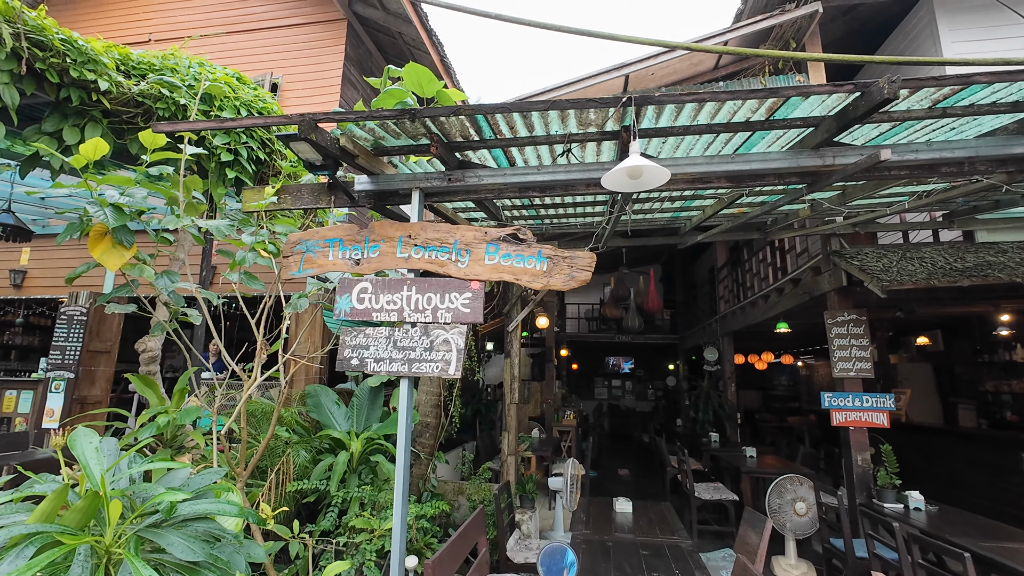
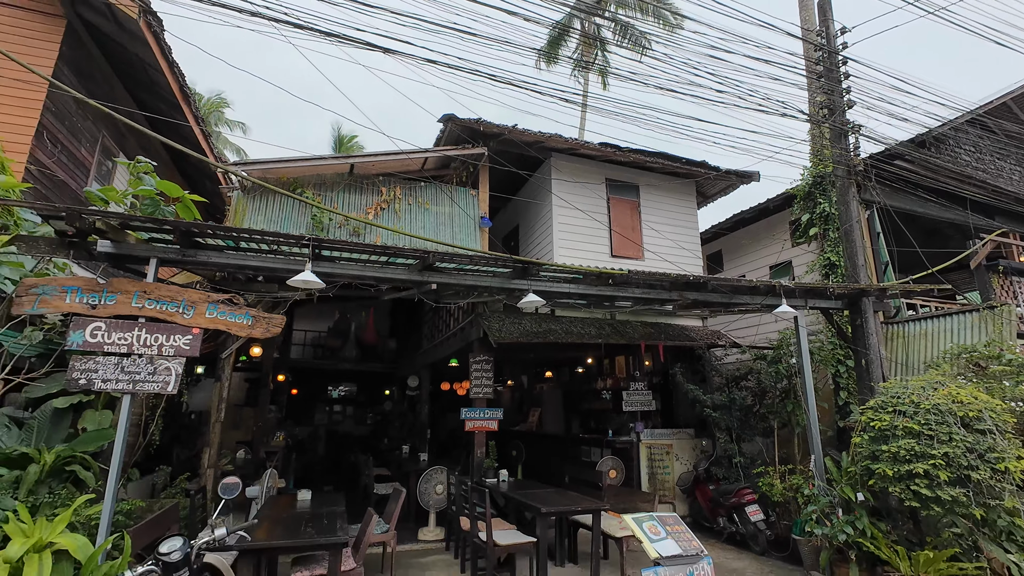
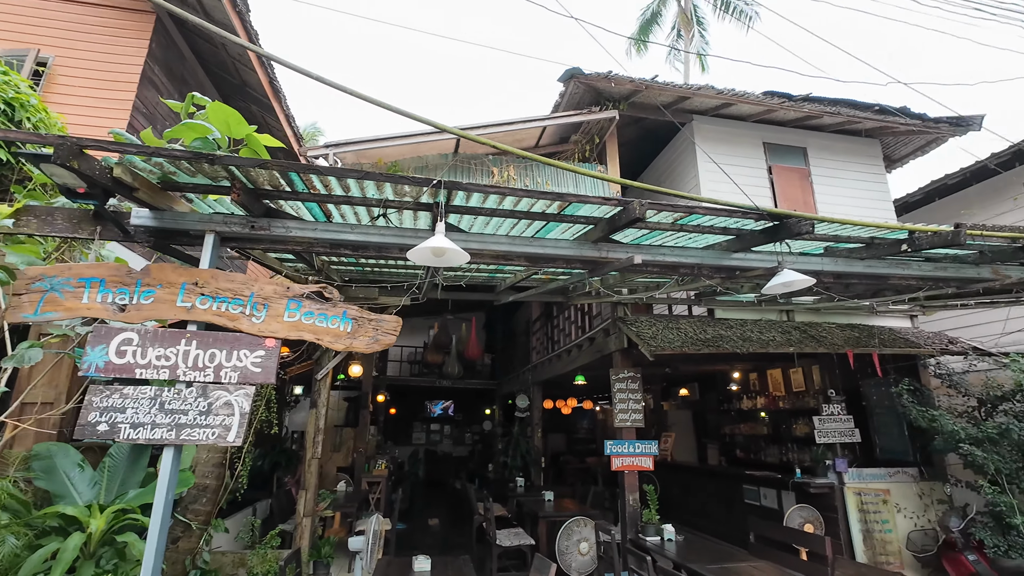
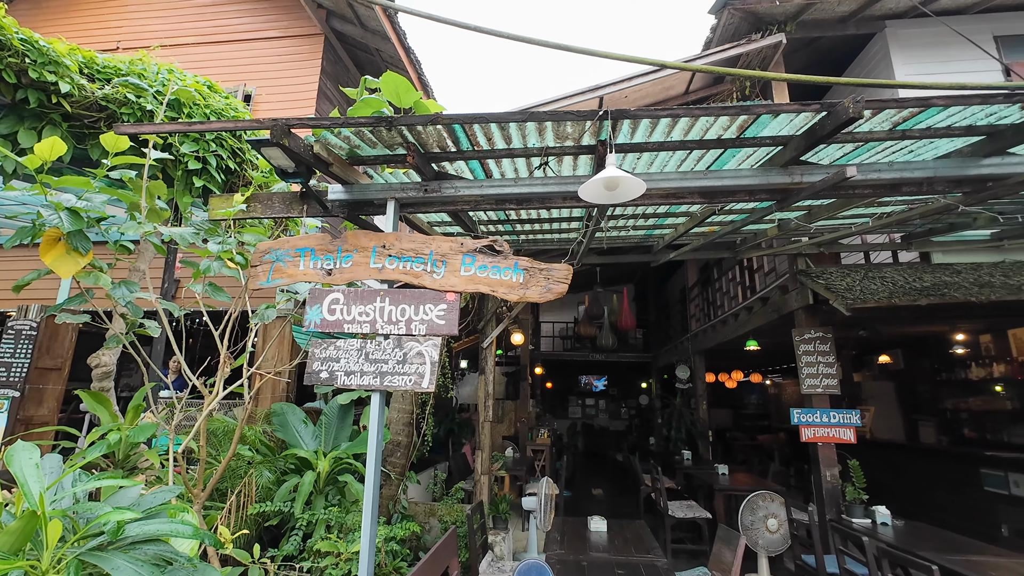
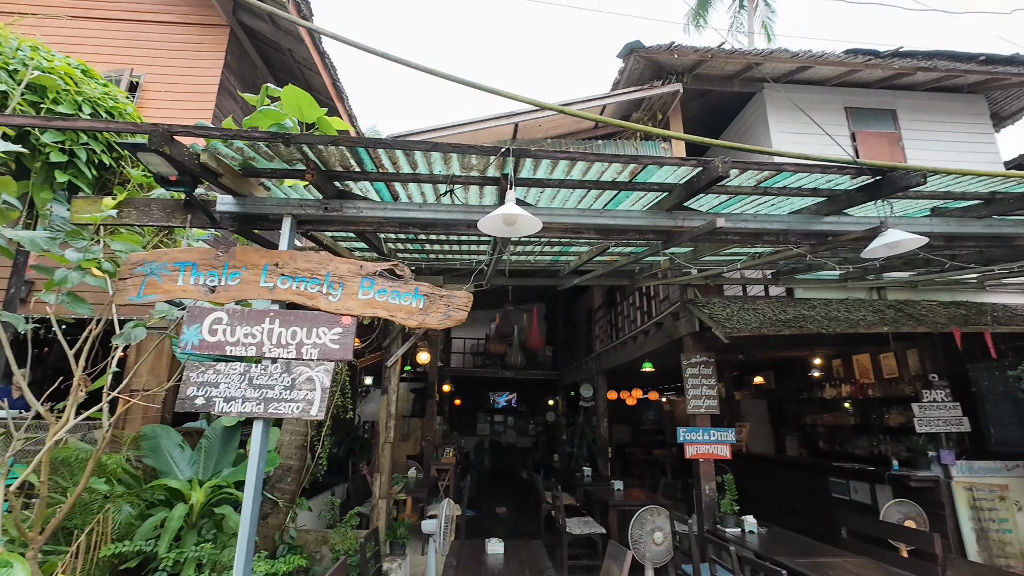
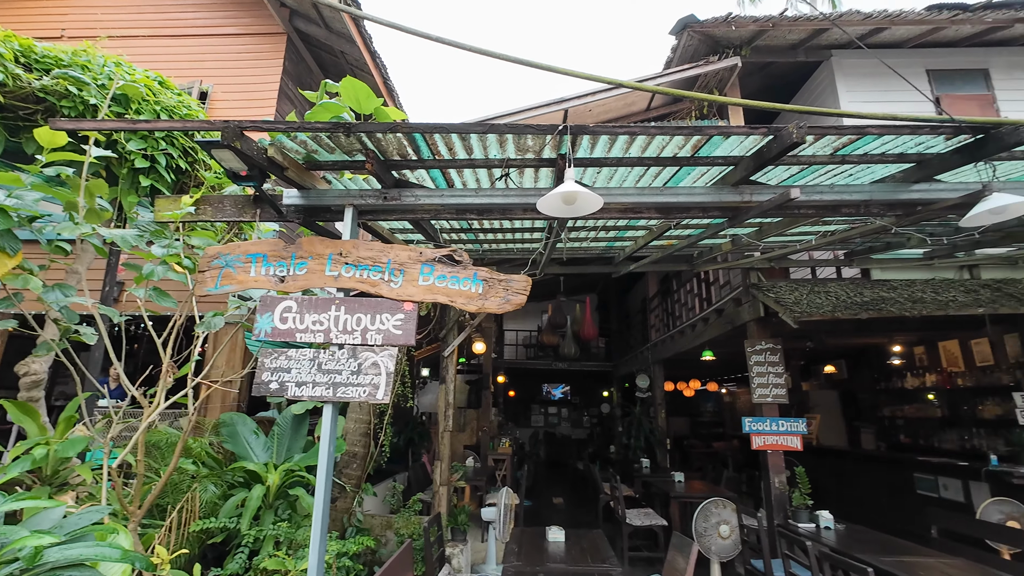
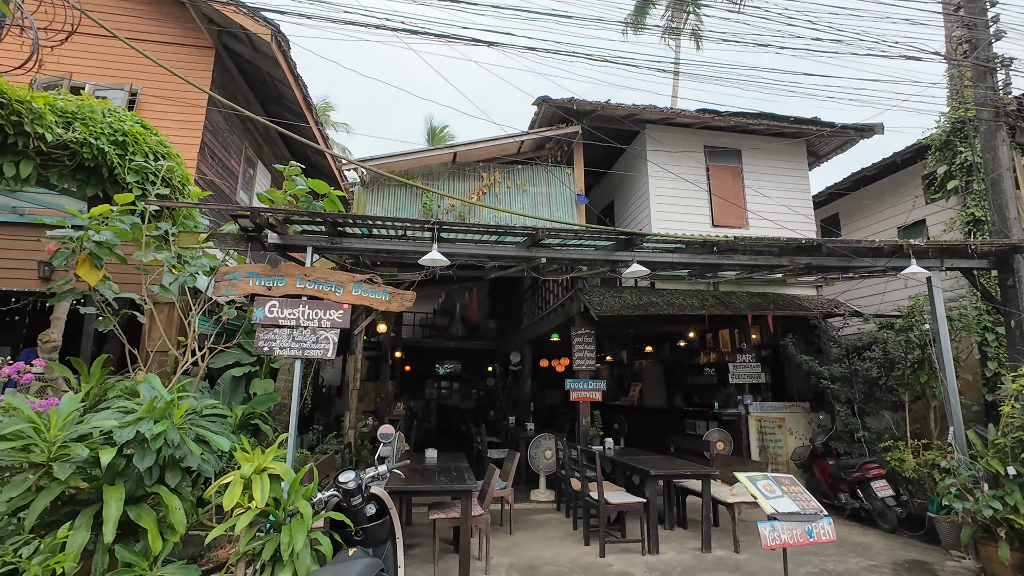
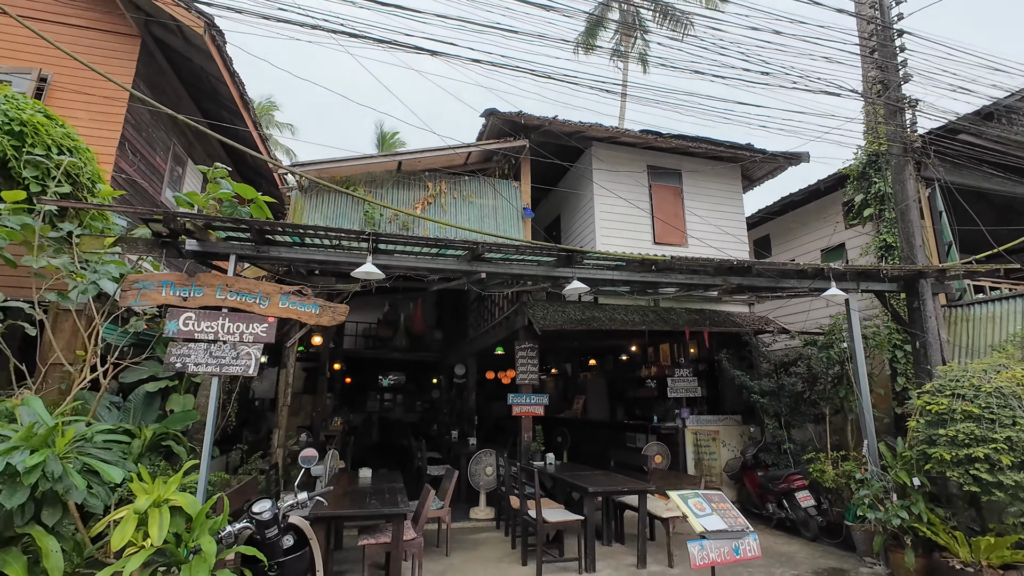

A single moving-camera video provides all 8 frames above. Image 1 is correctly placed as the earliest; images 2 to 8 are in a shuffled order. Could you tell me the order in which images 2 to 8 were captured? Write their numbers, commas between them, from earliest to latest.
4, 6, 5, 3, 2, 8, 7
